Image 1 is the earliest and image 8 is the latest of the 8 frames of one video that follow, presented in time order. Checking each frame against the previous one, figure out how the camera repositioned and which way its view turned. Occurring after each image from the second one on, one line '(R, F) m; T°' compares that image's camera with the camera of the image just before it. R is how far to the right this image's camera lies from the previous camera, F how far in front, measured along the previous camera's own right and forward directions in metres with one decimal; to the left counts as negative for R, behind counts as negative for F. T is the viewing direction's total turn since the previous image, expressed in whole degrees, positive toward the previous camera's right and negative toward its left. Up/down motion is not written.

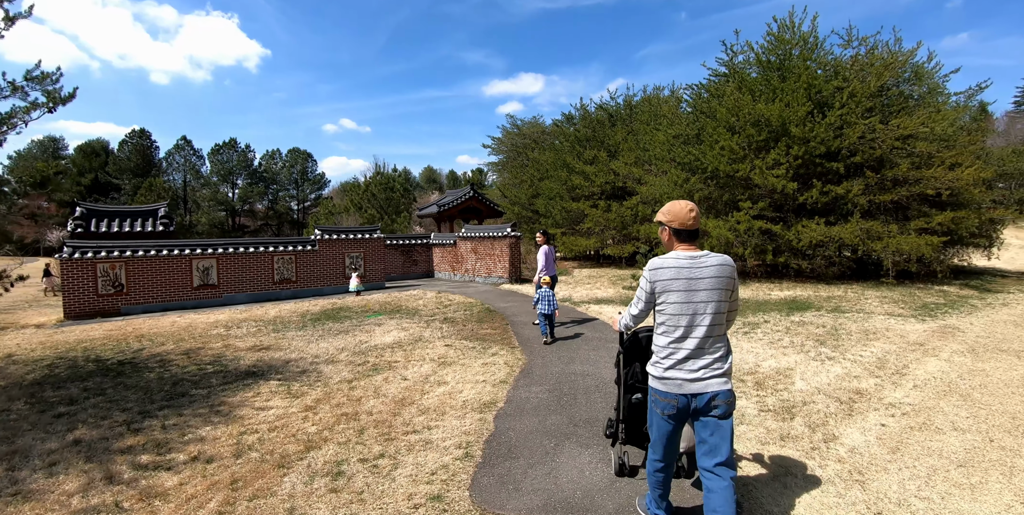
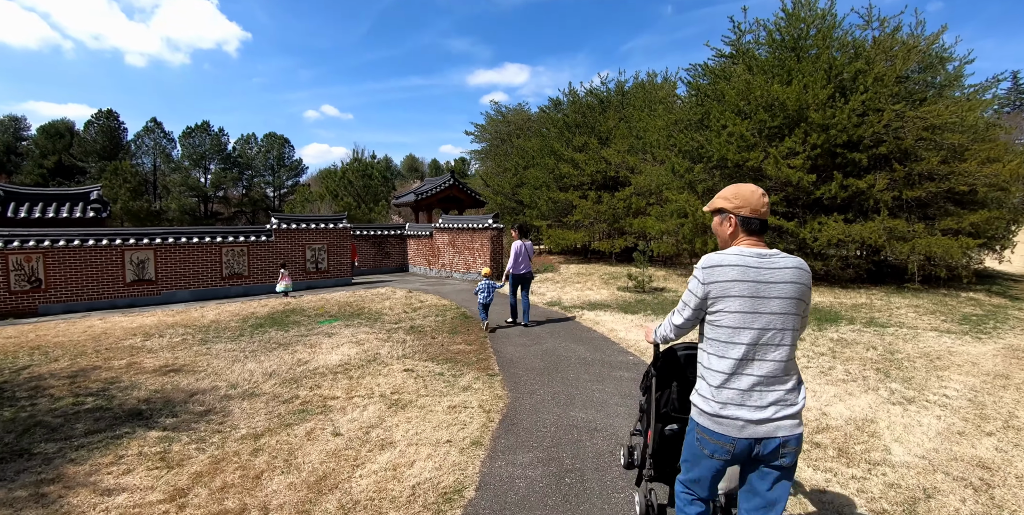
(0.0, +1.7) m; +2°
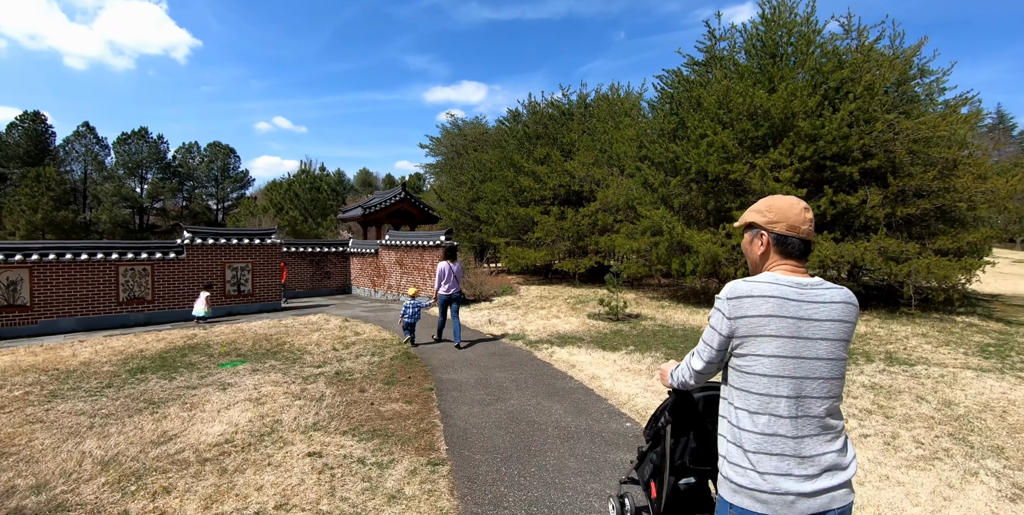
(0.0, +1.6) m; +5°
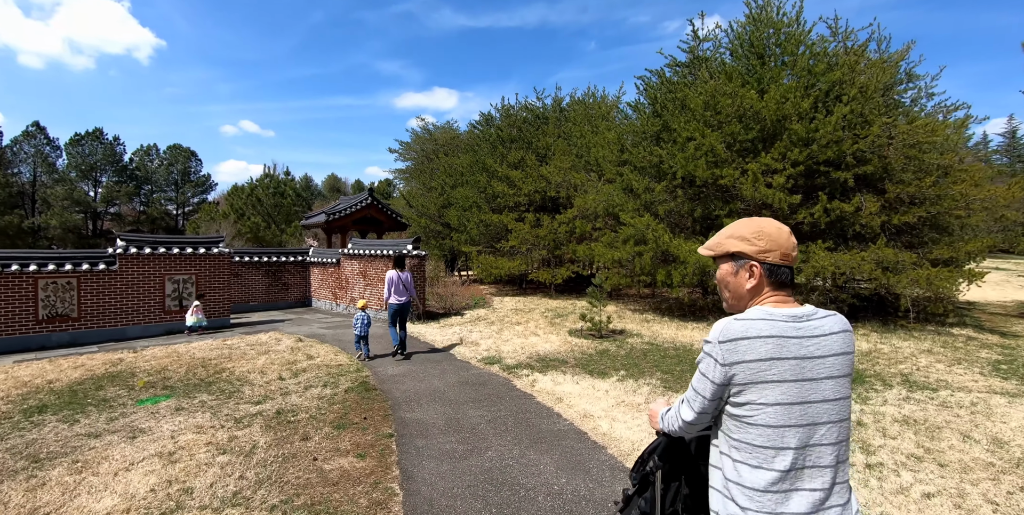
(0.0, +0.9) m; +3°
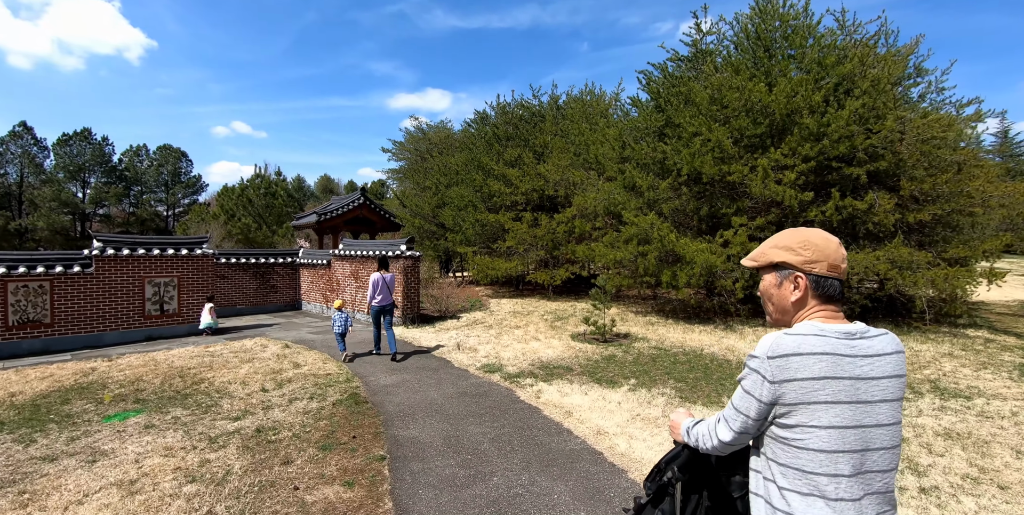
(-0.1, +0.5) m; +1°
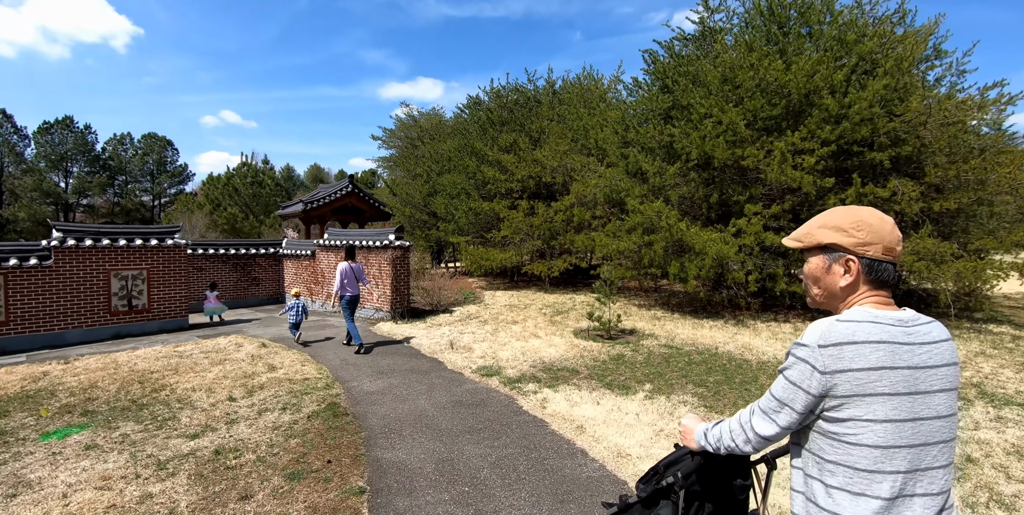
(-0.1, +0.7) m; +1°
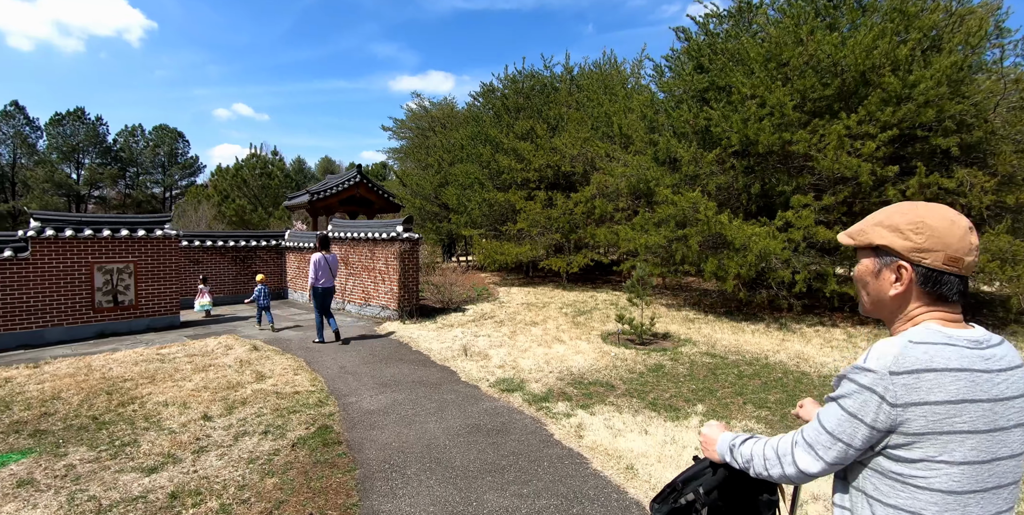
(-0.2, +0.9) m; -1°
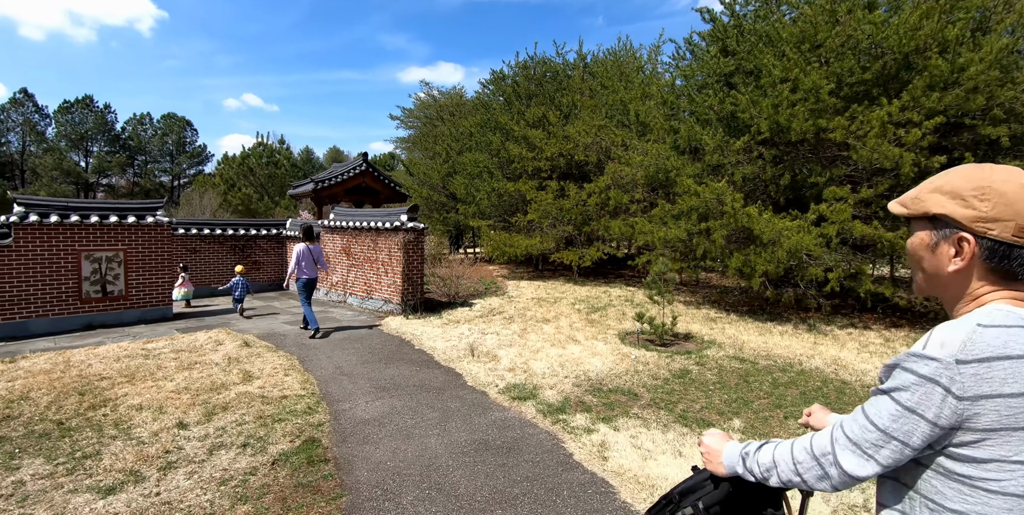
(-0.1, +0.6) m; -1°
